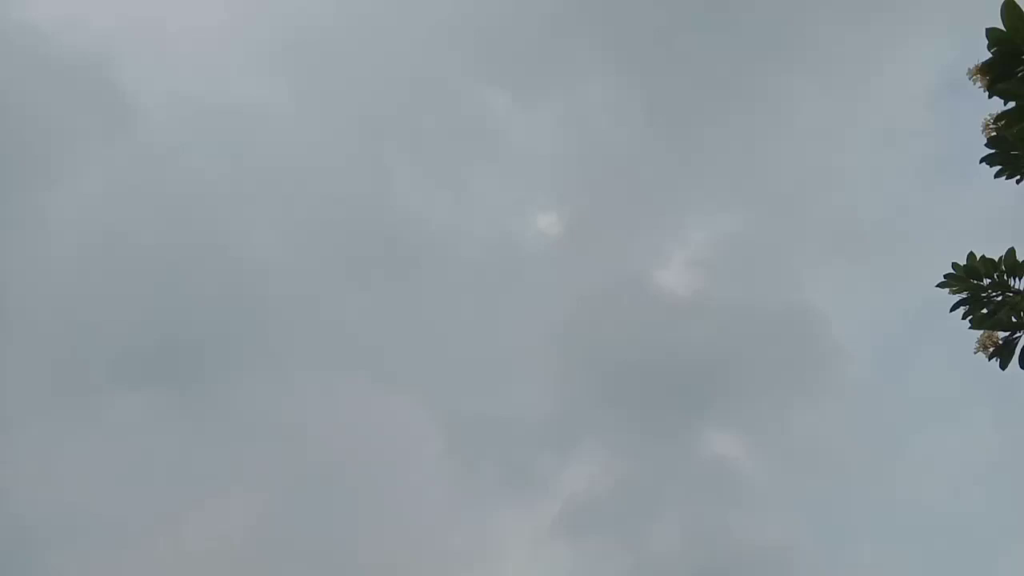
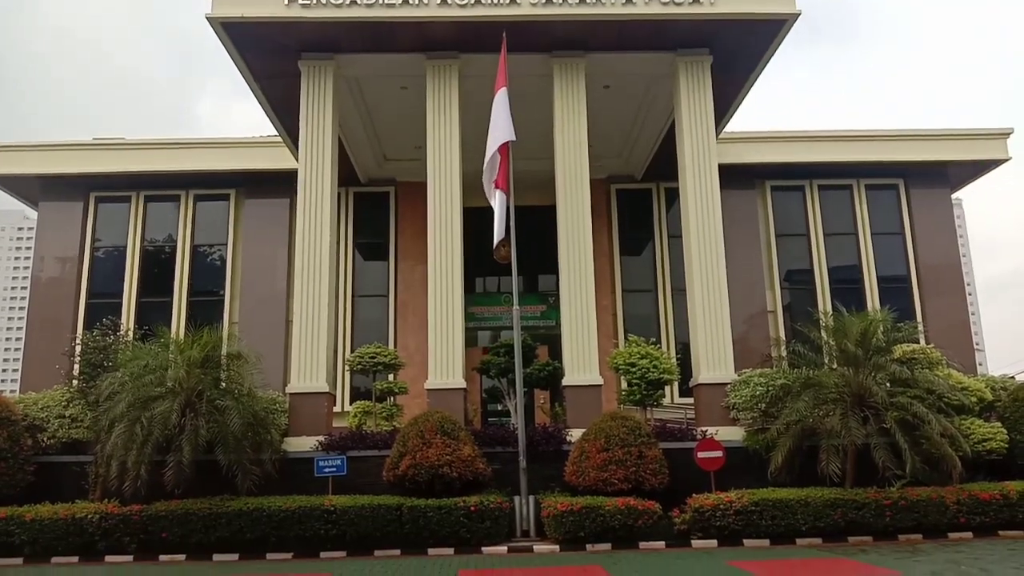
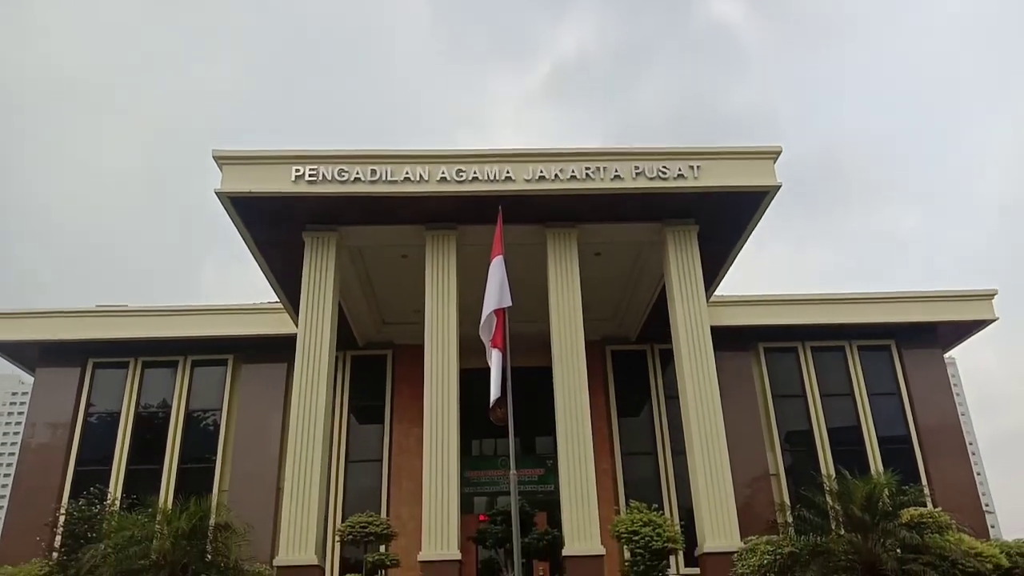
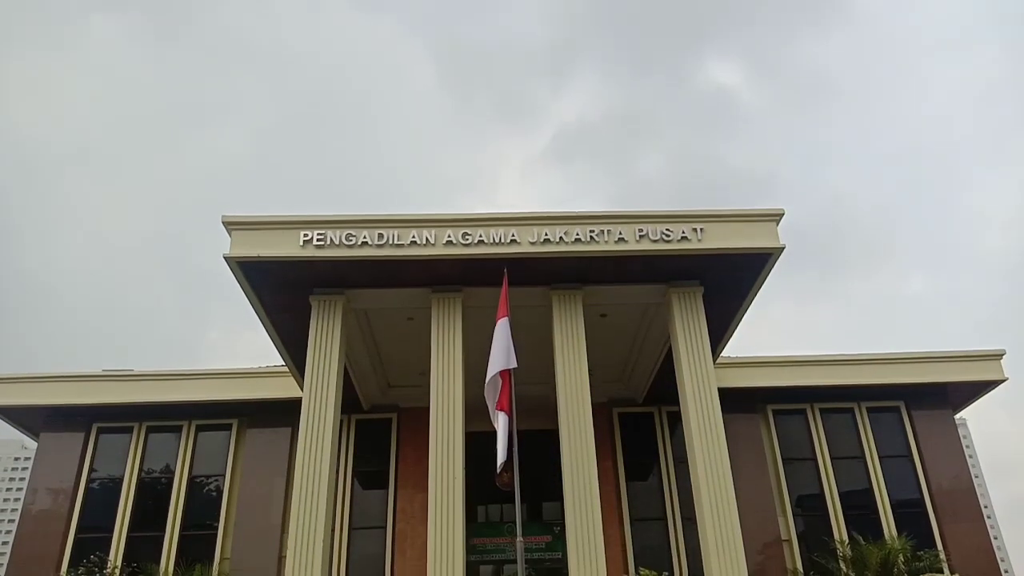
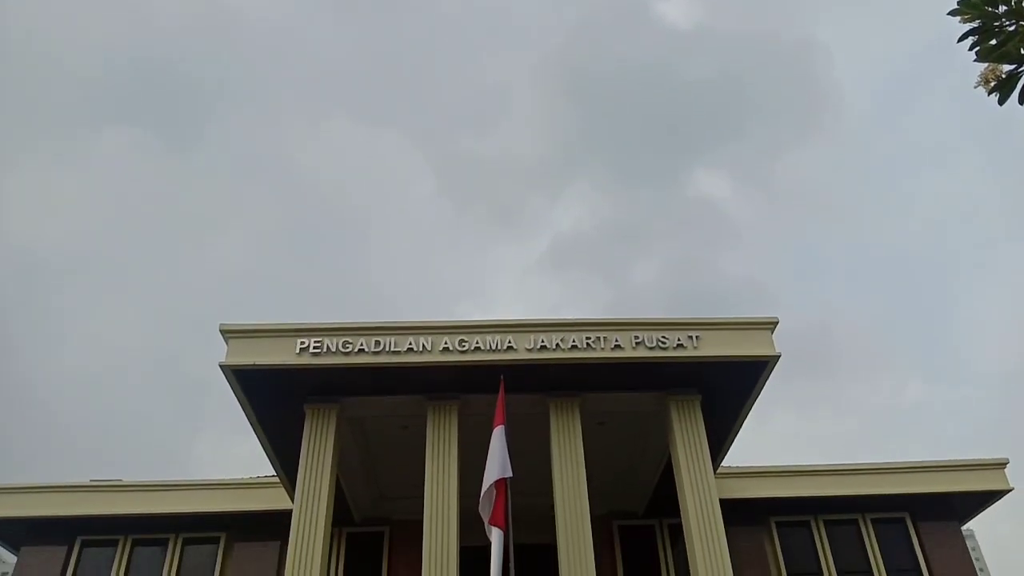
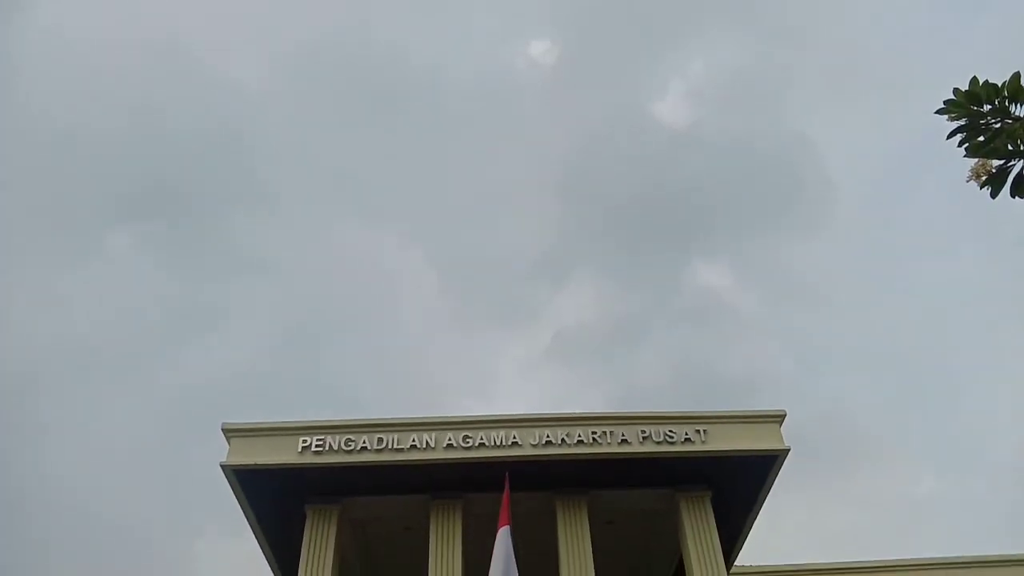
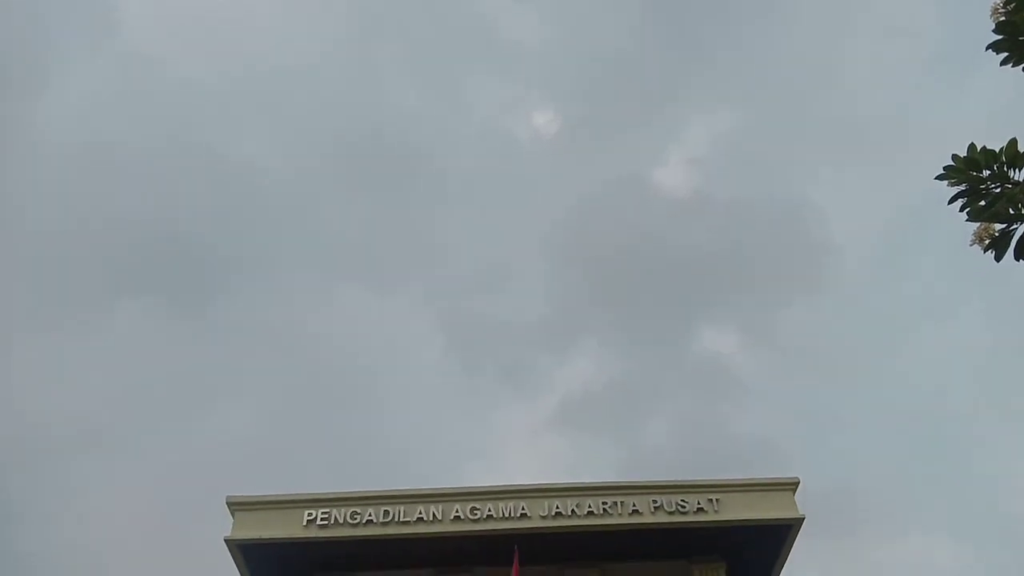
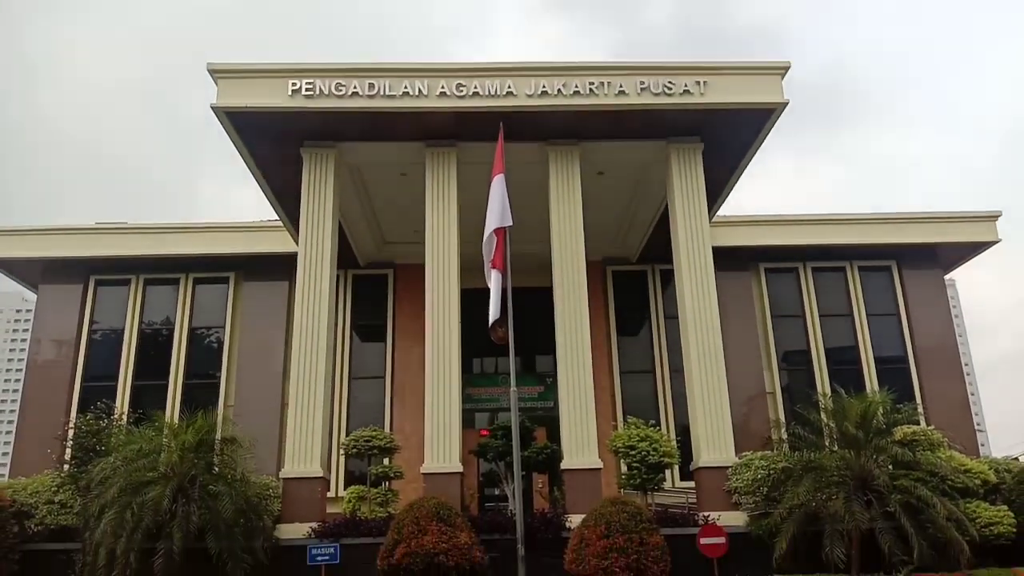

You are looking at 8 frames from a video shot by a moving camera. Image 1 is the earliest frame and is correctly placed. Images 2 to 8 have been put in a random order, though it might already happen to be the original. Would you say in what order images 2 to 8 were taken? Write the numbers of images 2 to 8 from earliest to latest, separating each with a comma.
7, 6, 5, 4, 3, 8, 2
